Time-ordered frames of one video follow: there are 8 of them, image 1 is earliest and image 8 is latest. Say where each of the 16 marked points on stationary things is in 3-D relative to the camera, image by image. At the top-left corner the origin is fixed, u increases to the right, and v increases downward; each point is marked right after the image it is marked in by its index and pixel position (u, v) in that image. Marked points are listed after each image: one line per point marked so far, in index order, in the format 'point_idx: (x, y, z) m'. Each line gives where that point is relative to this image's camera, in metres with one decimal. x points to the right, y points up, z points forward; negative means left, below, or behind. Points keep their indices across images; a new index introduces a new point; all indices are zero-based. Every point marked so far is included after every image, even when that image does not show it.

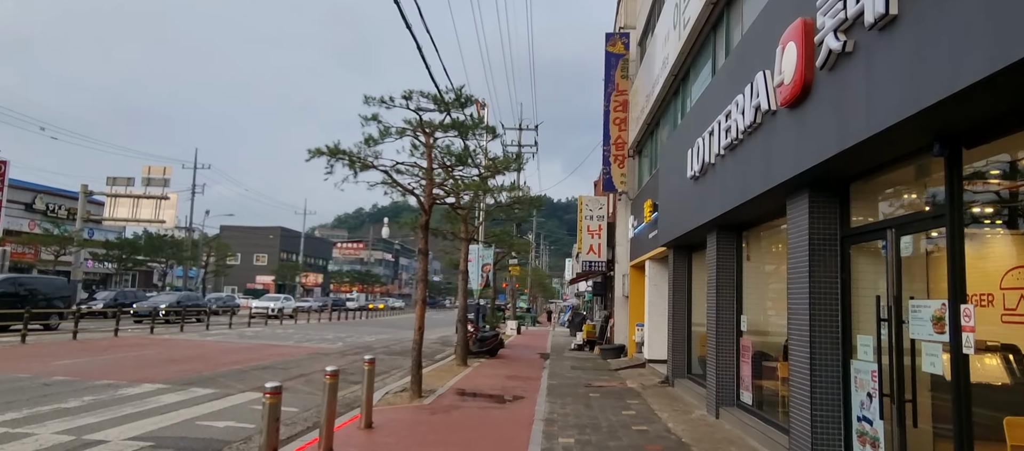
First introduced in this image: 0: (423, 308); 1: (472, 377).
0: (-1.6, -1.5, +12.0) m
1: (-0.9, -3.4, +14.7) m
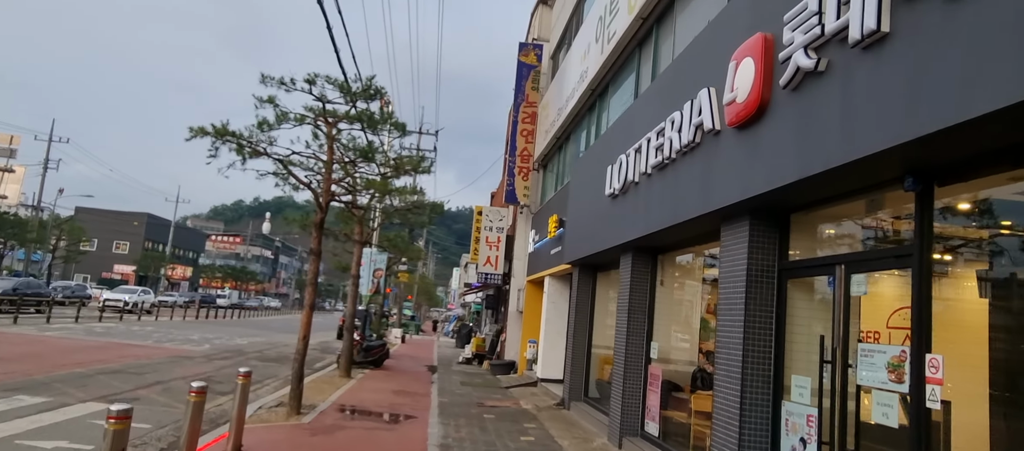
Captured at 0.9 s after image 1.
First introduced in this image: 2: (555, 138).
0: (-3.3, -1.5, +10.8) m
1: (-3.2, -3.5, +13.6) m
2: (+1.1, +2.3, +17.3) m
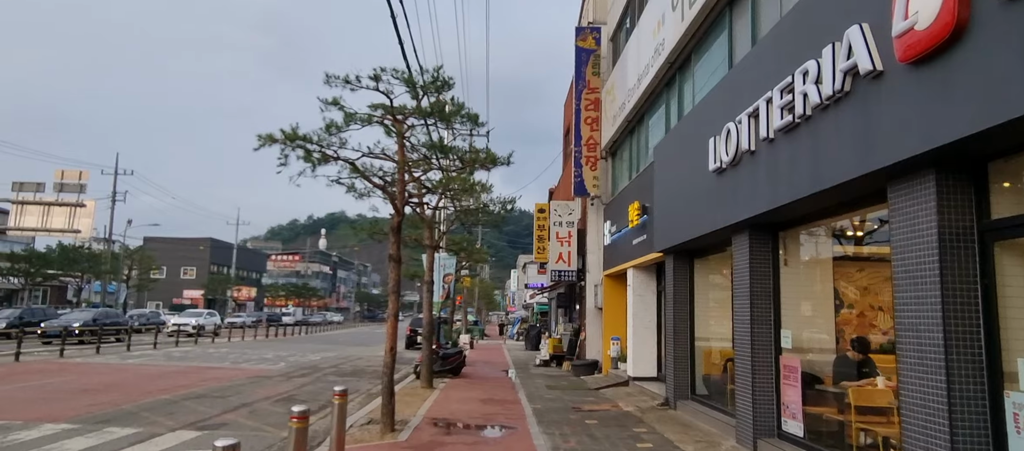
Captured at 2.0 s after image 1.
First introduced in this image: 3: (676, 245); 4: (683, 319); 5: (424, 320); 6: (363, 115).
0: (-1.8, -1.5, +10.2) m
1: (-1.3, -3.5, +13.0) m
2: (+2.8, +2.6, +16.4) m
3: (+2.8, -0.4, +11.3) m
4: (+3.1, -1.7, +11.7) m
5: (-2.1, -2.2, +15.2) m
6: (-2.4, +1.8, +10.4) m
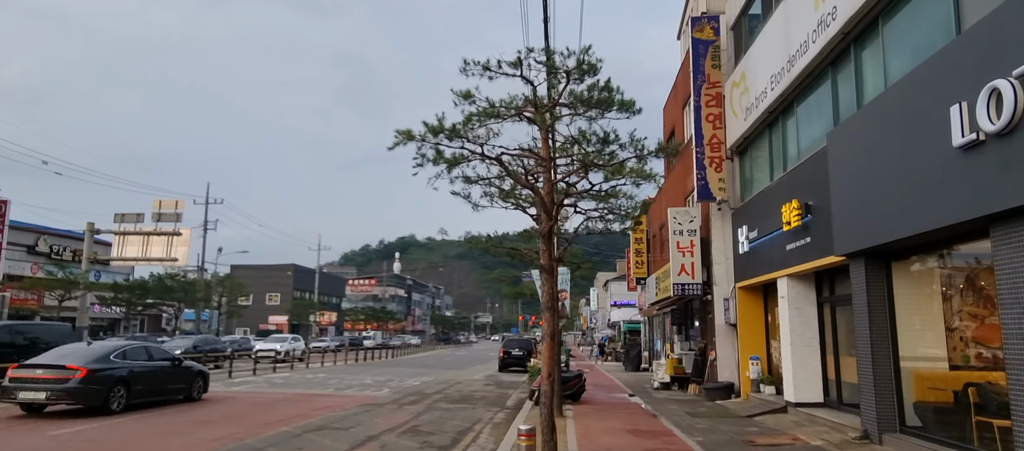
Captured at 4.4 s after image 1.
0: (+0.5, -1.6, +8.7) m
1: (+1.4, -3.7, +11.4) m
2: (+5.7, +2.5, +14.6) m
3: (+5.2, -0.3, +9.5) m
4: (+5.5, -1.6, +9.8) m
5: (+0.8, -2.5, +13.8) m
6: (-0.1, +1.7, +9.1) m
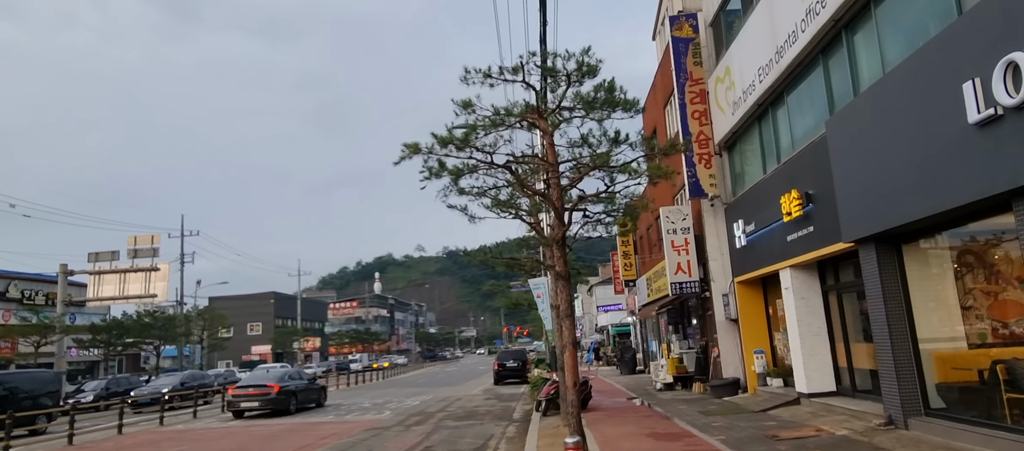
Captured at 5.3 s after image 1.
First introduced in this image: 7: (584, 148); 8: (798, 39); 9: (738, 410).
0: (+0.8, -1.7, +8.5) m
1: (+1.7, -3.7, +11.2) m
2: (+5.4, +2.7, +14.6) m
3: (+5.4, -0.1, +9.5) m
4: (+5.8, -1.4, +9.7) m
5: (+0.9, -2.6, +13.6) m
6: (-0.1, +1.5, +8.9) m
7: (+1.0, +1.1, +9.1) m
8: (+5.2, +3.4, +11.8) m
9: (+4.9, -4.0, +14.1) m
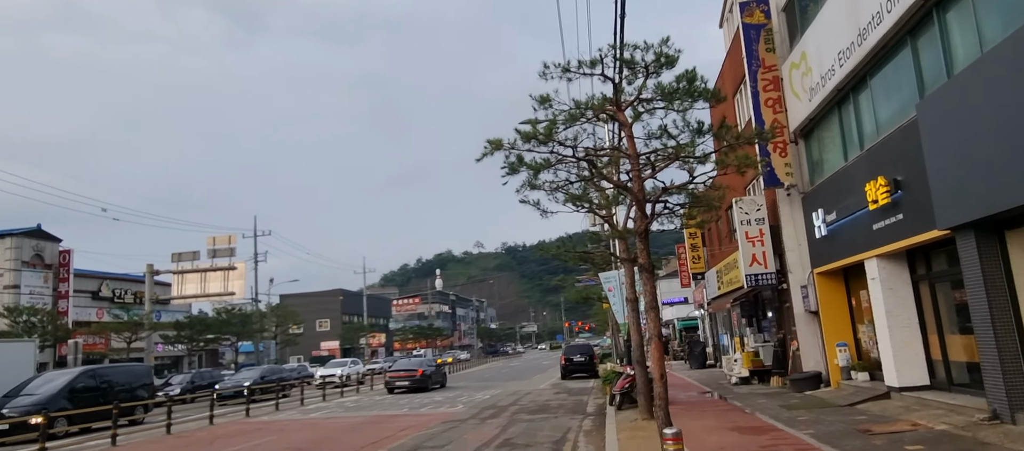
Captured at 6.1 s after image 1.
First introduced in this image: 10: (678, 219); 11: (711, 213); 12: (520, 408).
0: (+1.9, -1.6, +8.5) m
1: (+3.1, -3.6, +11.1) m
2: (+7.0, +2.9, +14.1) m
3: (+6.5, +0.1, +9.0) m
4: (+6.9, -1.2, +9.2) m
5: (+2.5, -2.5, +13.5) m
6: (+1.0, +1.6, +9.0) m
7: (+2.1, +1.2, +9.0) m
8: (+6.5, +3.6, +11.4) m
9: (+6.5, -3.8, +13.7) m
10: (+3.5, +0.1, +13.8) m
11: (+4.0, +0.2, +13.2) m
12: (+0.2, -5.2, +18.4) m
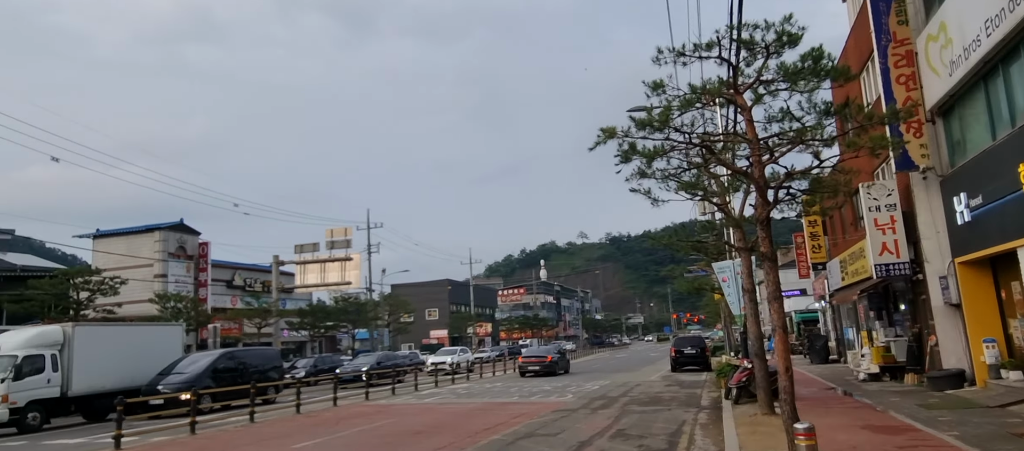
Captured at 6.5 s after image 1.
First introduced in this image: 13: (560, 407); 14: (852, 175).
0: (+3.4, -1.4, +8.1) m
1: (+5.0, -3.4, +10.5) m
2: (+9.2, +3.2, +12.9) m
3: (+8.0, +0.4, +7.9) m
4: (+8.5, -0.9, +8.1) m
5: (+4.8, -2.2, +13.0) m
6: (+2.5, +1.8, +8.7) m
7: (+3.6, +1.4, +8.6) m
8: (+8.3, +3.9, +10.2) m
9: (+8.8, -3.5, +12.6) m
10: (+5.8, +0.4, +13.1) m
11: (+6.2, +0.5, +12.4) m
12: (+3.3, -4.9, +18.3) m
13: (+1.3, -4.8, +17.0) m
14: (+6.1, +0.9, +11.8) m
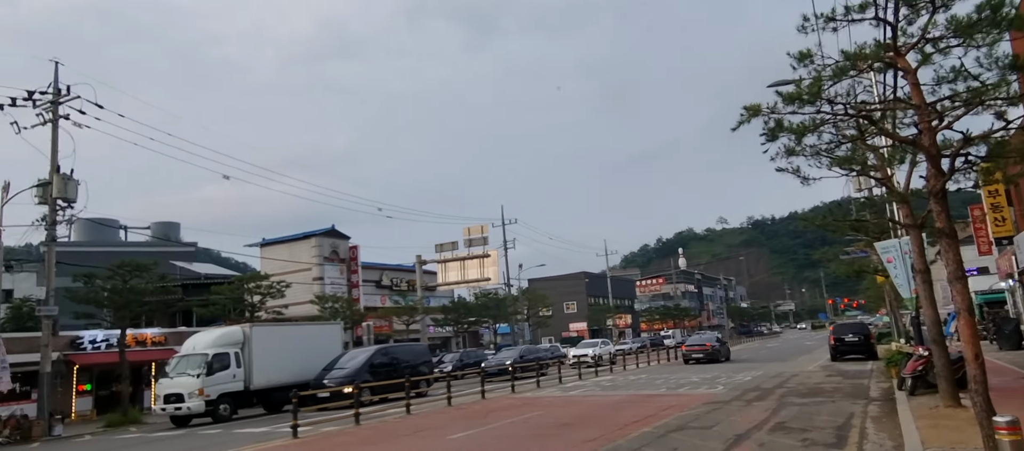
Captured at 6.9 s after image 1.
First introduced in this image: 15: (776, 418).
0: (+5.2, -1.1, +7.3) m
1: (+7.3, -2.9, +9.4) m
2: (+11.5, +3.9, +10.7) m
3: (+9.5, +0.9, +6.1) m
4: (+10.1, -0.3, +6.2) m
5: (+7.5, -1.7, +11.8) m
6: (+4.2, +2.1, +8.0) m
7: (+5.3, +1.7, +7.7) m
8: (+10.0, +4.5, +8.3) m
9: (+11.4, -2.8, +10.6) m
10: (+8.4, +0.9, +11.7) m
11: (+8.6, +1.0, +10.9) m
12: (+7.3, -4.4, +17.3) m
13: (+5.0, -4.4, +16.5) m
14: (+8.4, +1.4, +10.3) m
15: (+5.1, -3.7, +12.5) m
